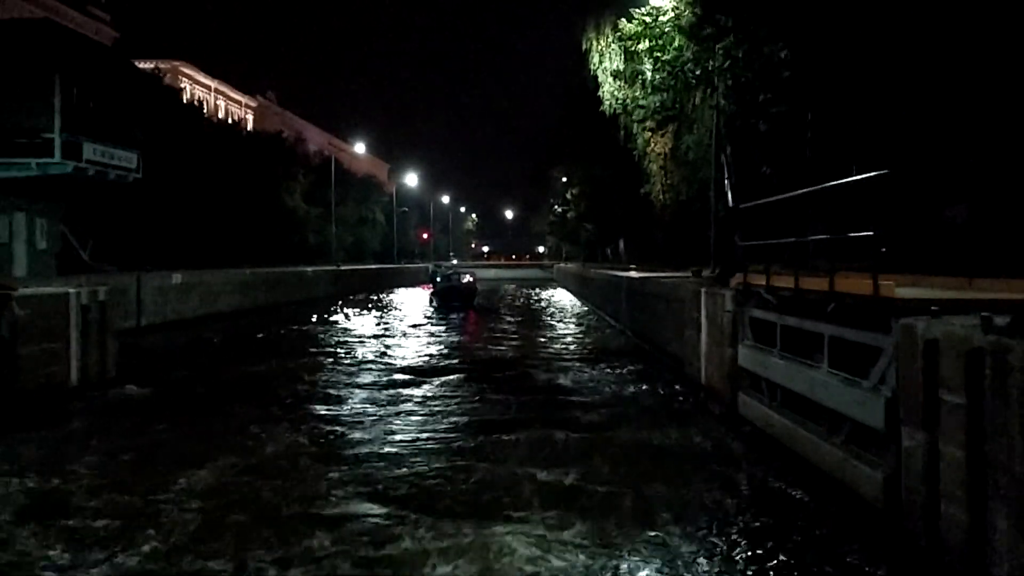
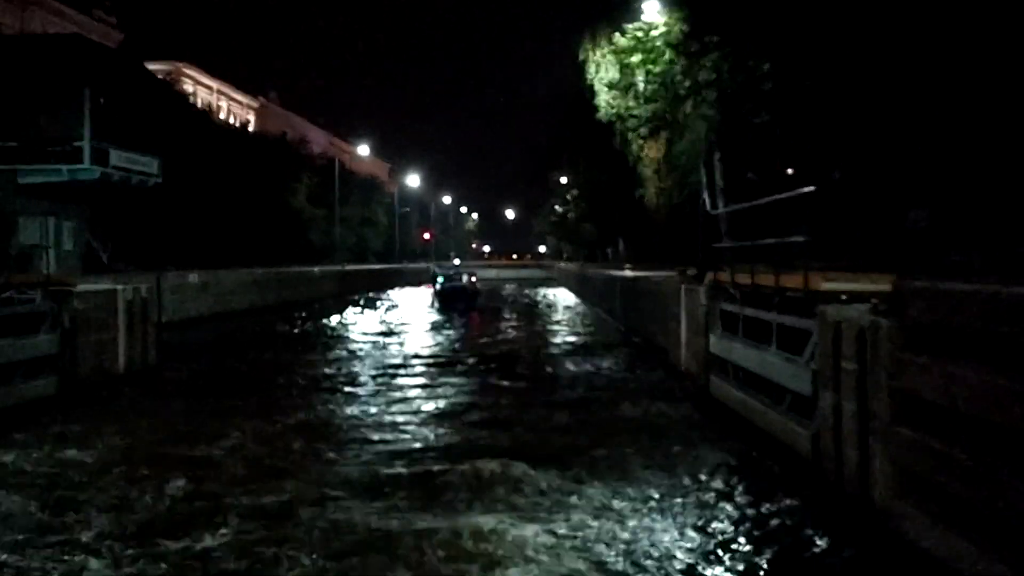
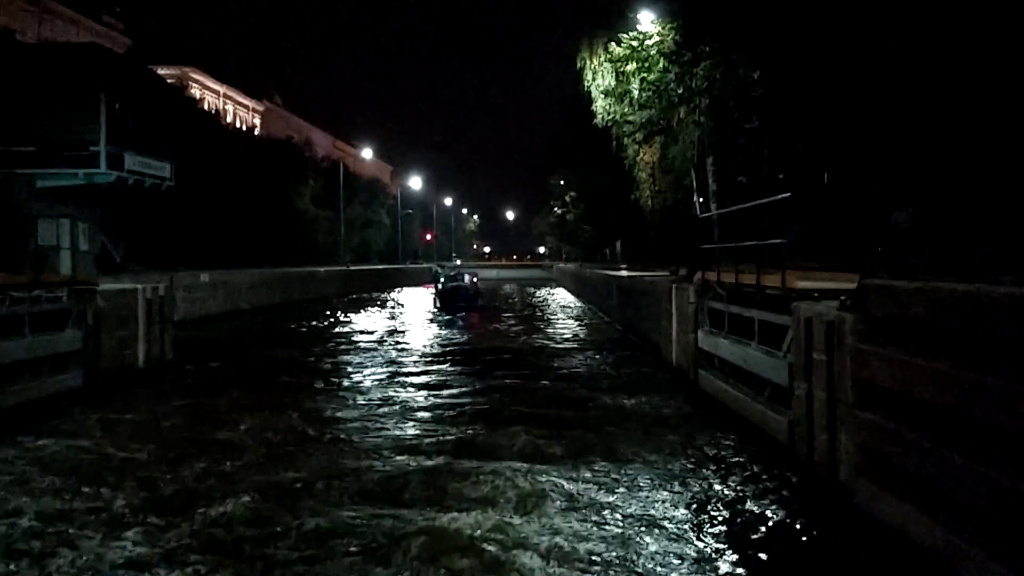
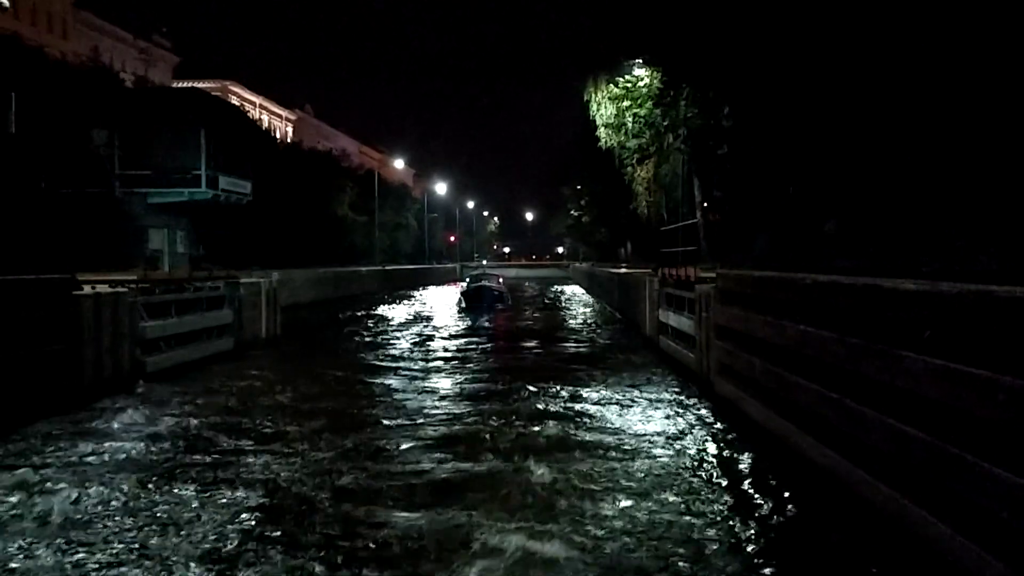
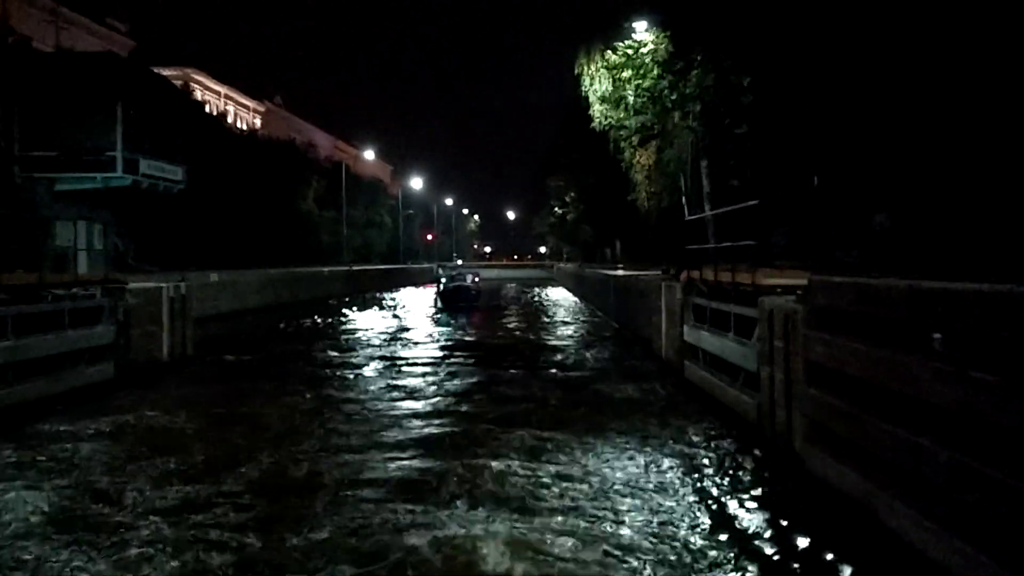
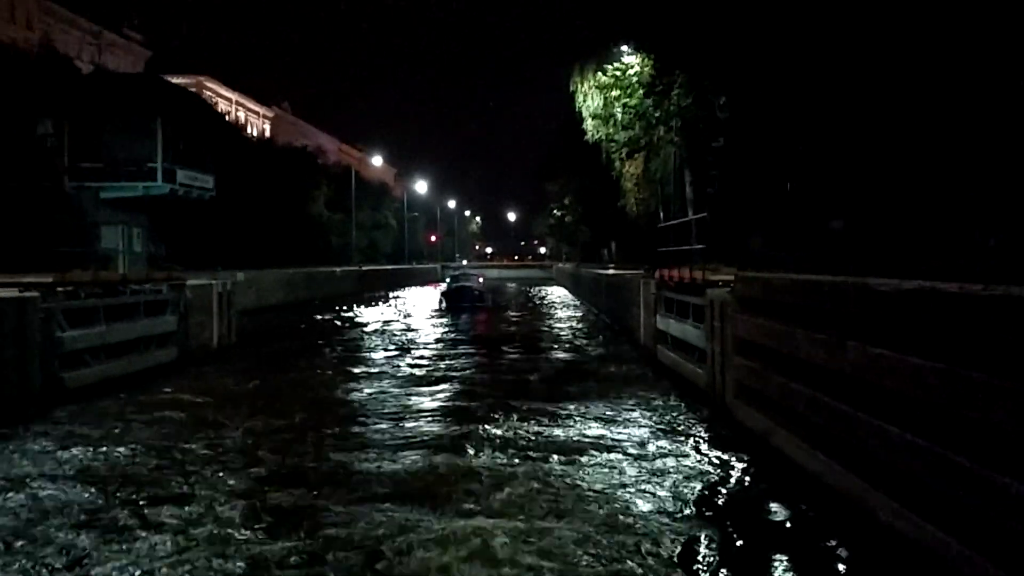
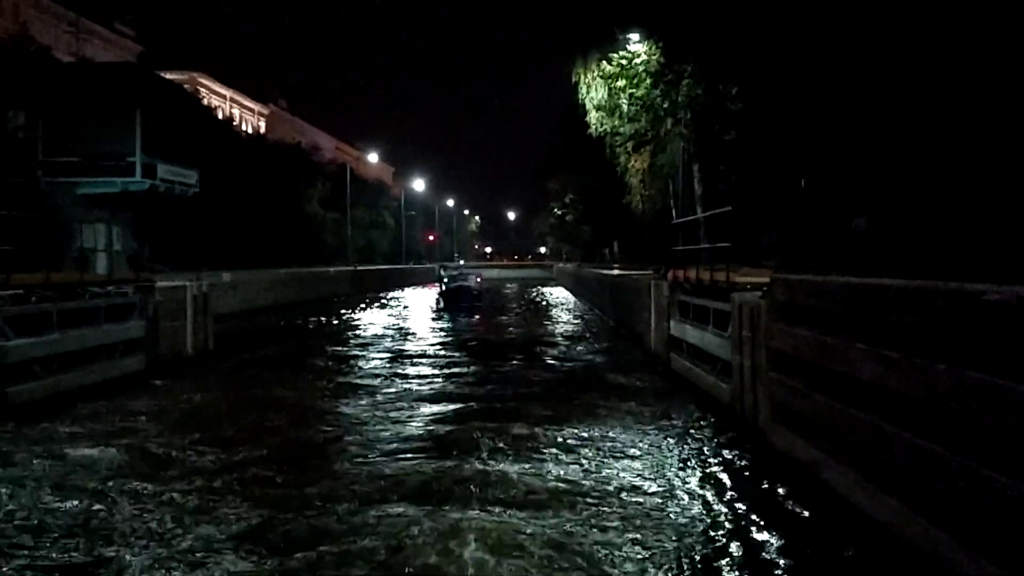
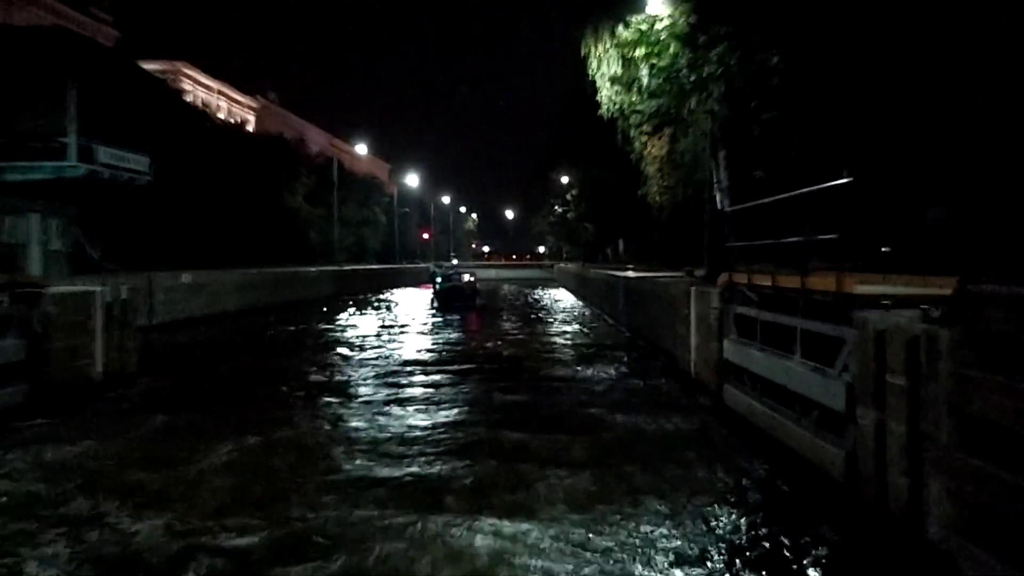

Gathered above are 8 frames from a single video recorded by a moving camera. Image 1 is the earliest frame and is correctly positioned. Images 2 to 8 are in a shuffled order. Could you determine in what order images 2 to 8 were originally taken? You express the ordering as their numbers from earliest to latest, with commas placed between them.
8, 2, 3, 5, 7, 6, 4
